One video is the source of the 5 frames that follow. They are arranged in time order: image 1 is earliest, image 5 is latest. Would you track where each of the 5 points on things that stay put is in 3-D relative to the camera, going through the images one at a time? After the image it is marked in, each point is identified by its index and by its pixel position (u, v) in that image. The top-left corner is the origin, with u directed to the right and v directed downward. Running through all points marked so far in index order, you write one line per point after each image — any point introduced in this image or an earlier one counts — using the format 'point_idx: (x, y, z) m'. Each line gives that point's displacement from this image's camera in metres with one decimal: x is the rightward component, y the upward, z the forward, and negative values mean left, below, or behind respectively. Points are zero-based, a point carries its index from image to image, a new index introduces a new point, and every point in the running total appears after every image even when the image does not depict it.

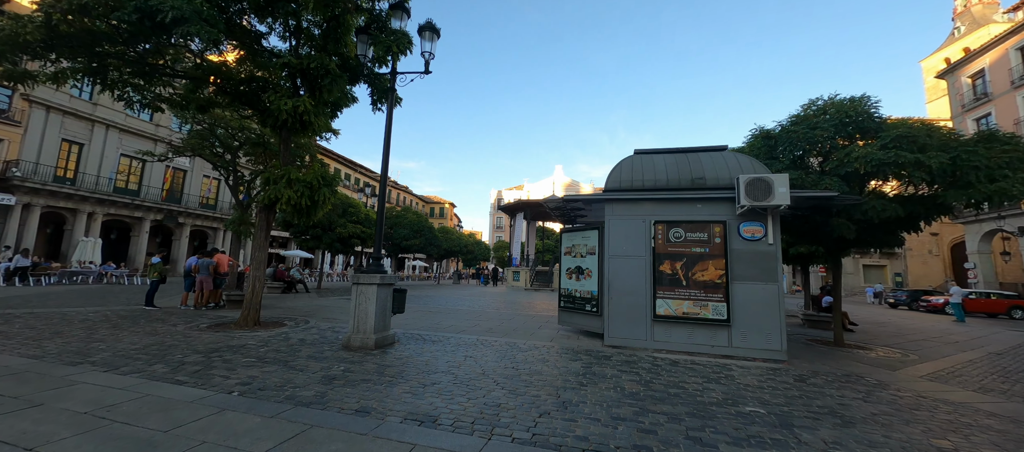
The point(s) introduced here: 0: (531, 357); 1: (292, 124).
0: (+0.3, -2.2, +6.0) m
1: (-4.6, +2.2, +7.7) m
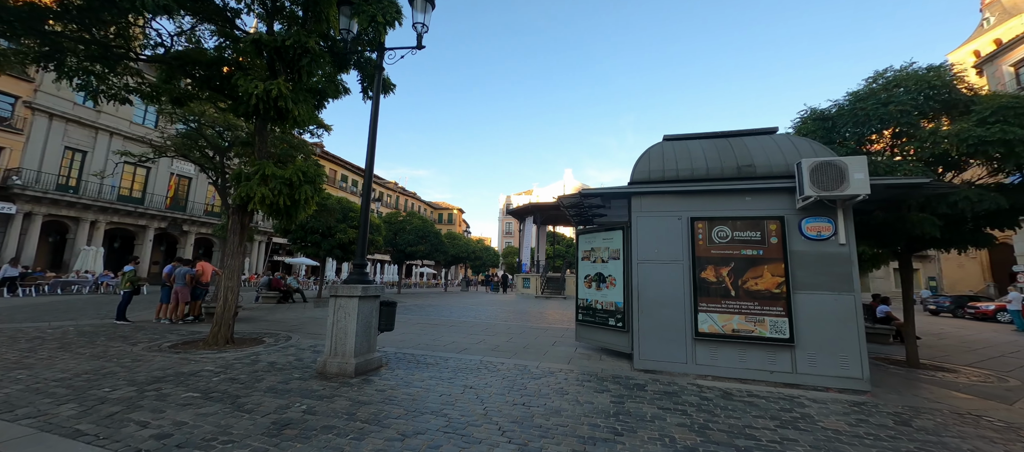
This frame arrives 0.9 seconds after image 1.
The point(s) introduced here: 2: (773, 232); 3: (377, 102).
0: (+0.5, -2.1, +4.8) m
1: (-4.5, +2.1, +6.7) m
2: (+3.9, -0.1, +5.4) m
3: (-2.4, +2.2, +6.5) m
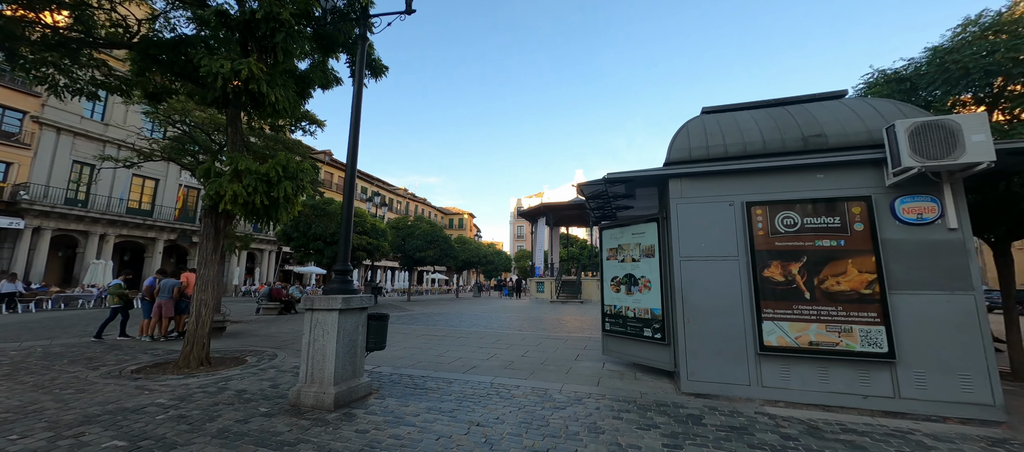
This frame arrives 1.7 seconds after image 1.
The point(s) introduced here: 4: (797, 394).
0: (+0.6, -2.0, +3.7) m
1: (-4.3, +2.1, +5.8) m
2: (+4.0, +0.1, +4.3) m
3: (-2.3, +2.2, +5.5) m
4: (+3.3, -1.9, +4.2) m
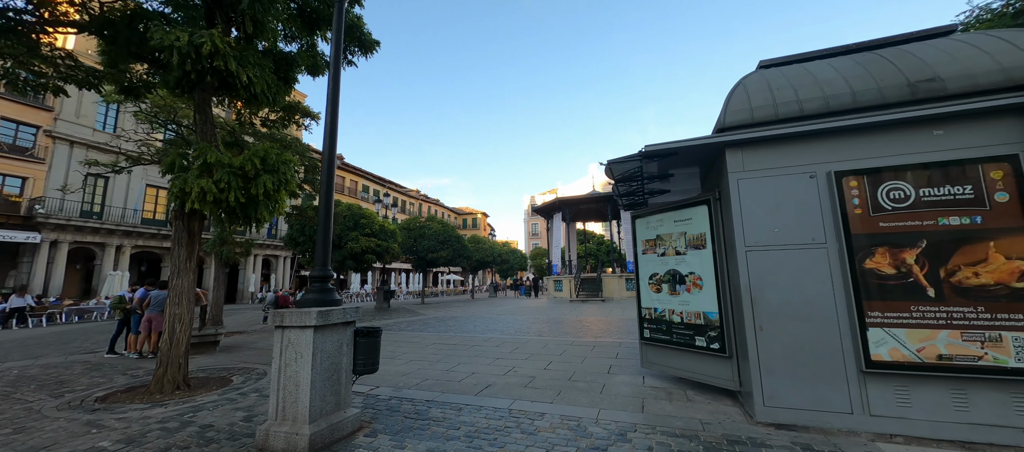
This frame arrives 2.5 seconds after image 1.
0: (+0.8, -1.9, +2.7) m
1: (-4.2, +2.0, +5.0) m
2: (+4.2, +0.4, +3.1) m
3: (-2.1, +2.3, +4.6) m
4: (+3.5, -1.7, +3.1) m
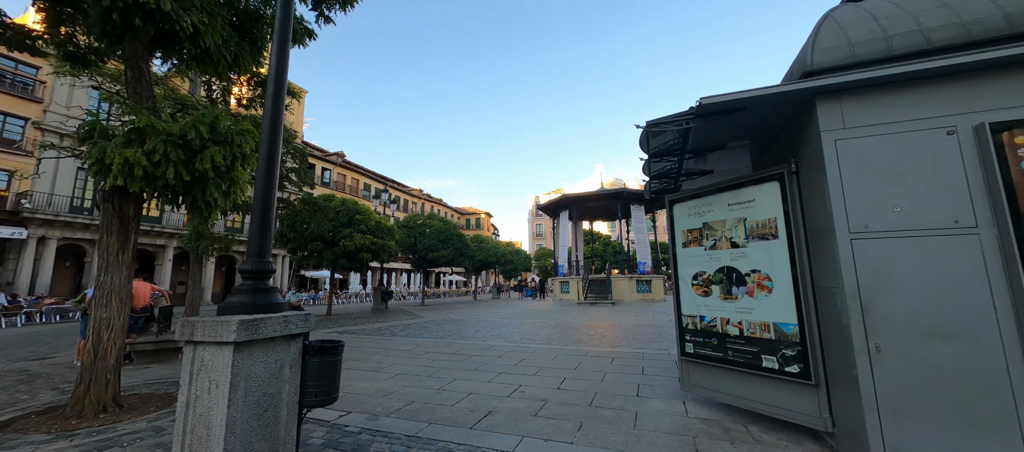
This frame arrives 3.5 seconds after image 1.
0: (+0.9, -1.7, +1.7) m
1: (-4.1, +2.2, +4.0) m
2: (+4.2, +0.5, +2.0) m
3: (-2.1, +2.5, +3.6) m
4: (+3.6, -1.6, +2.0) m
